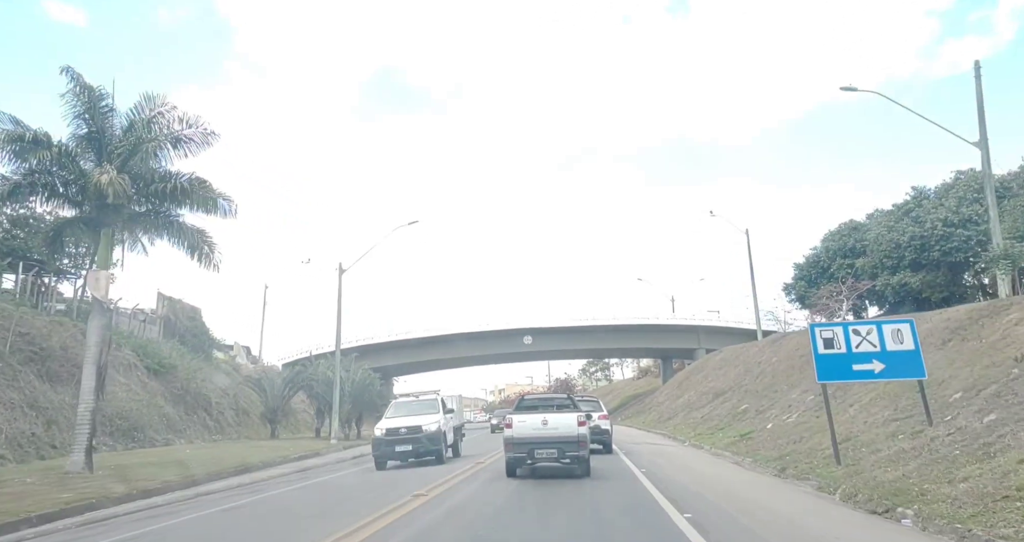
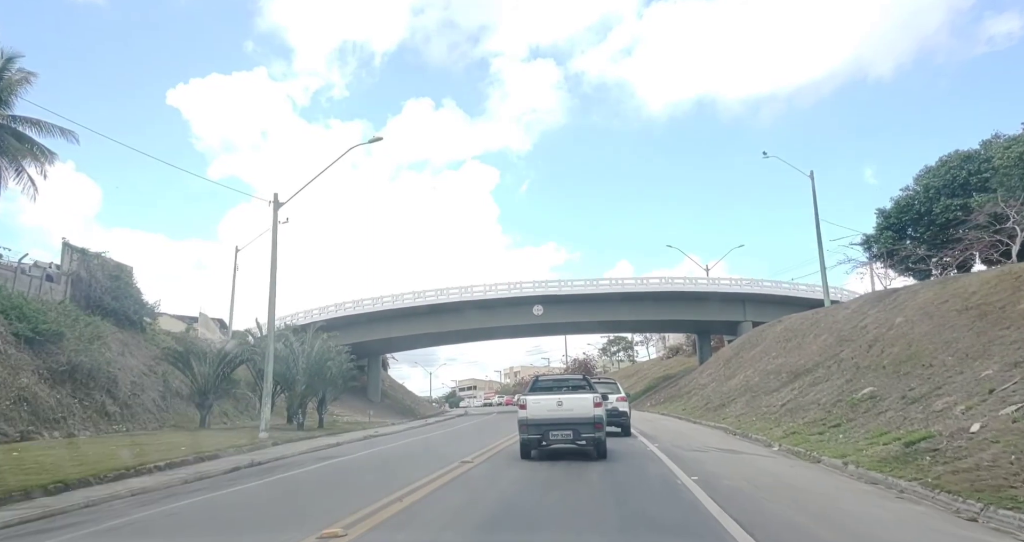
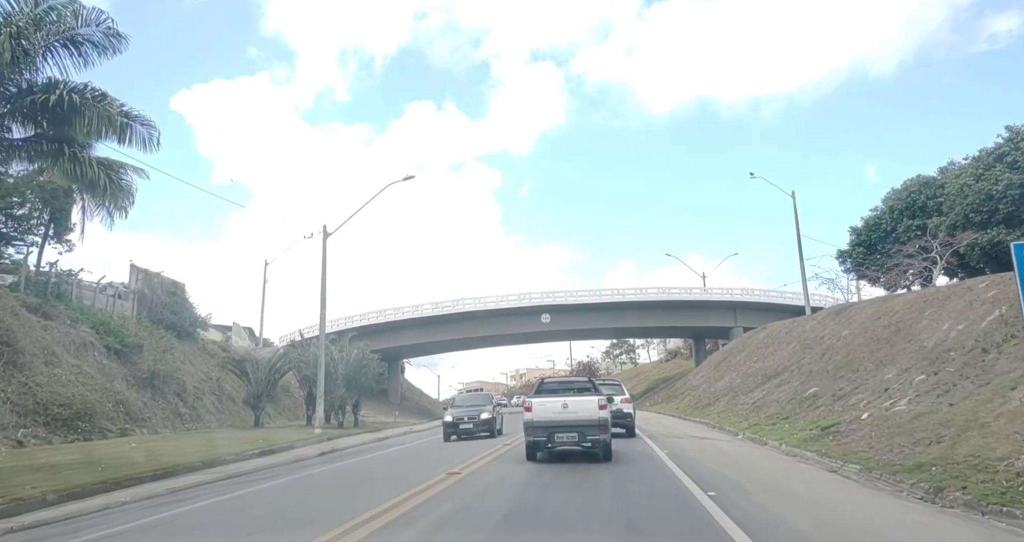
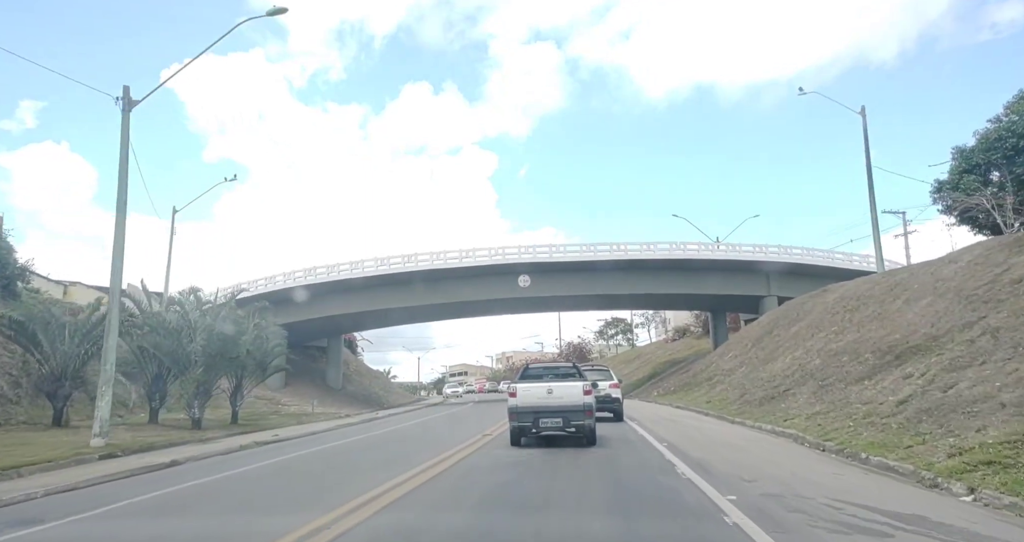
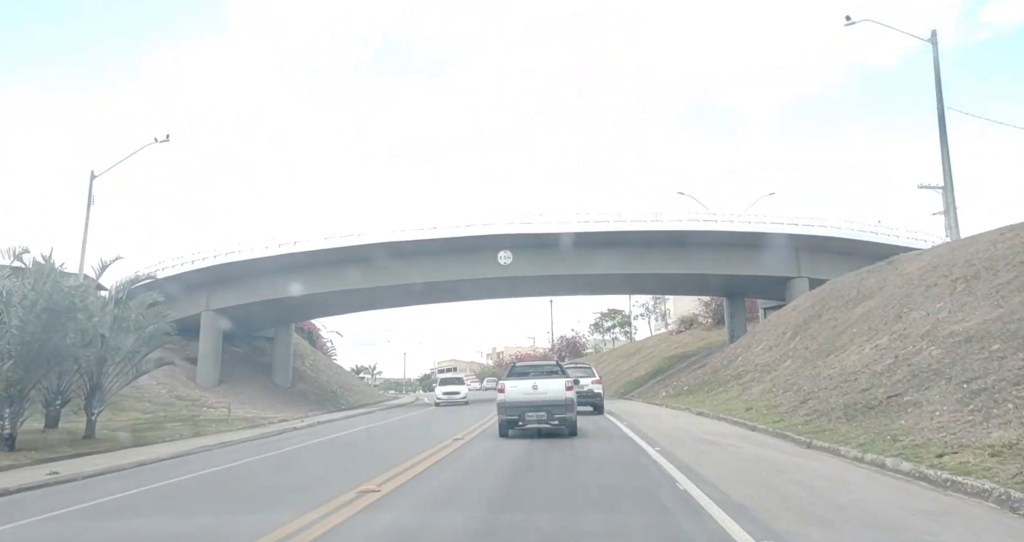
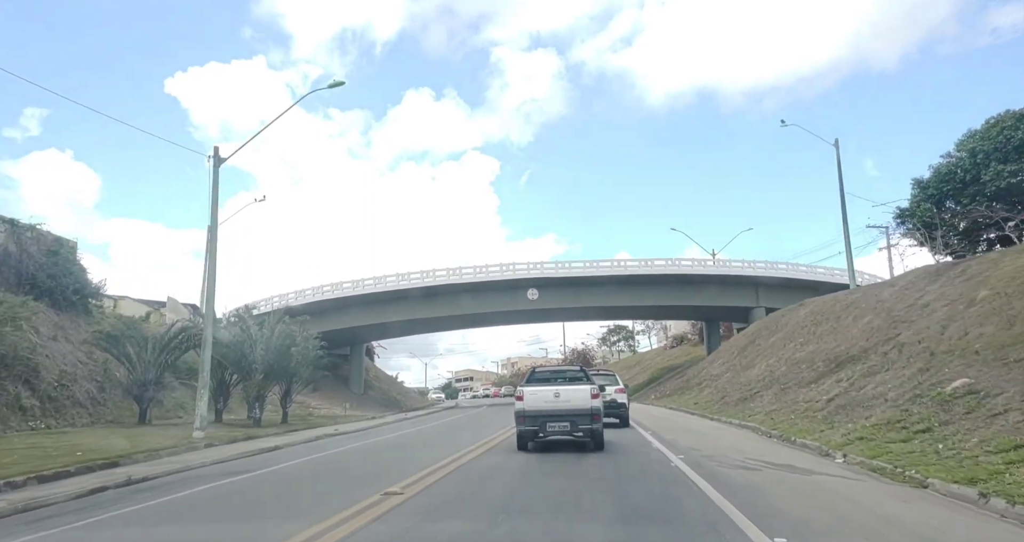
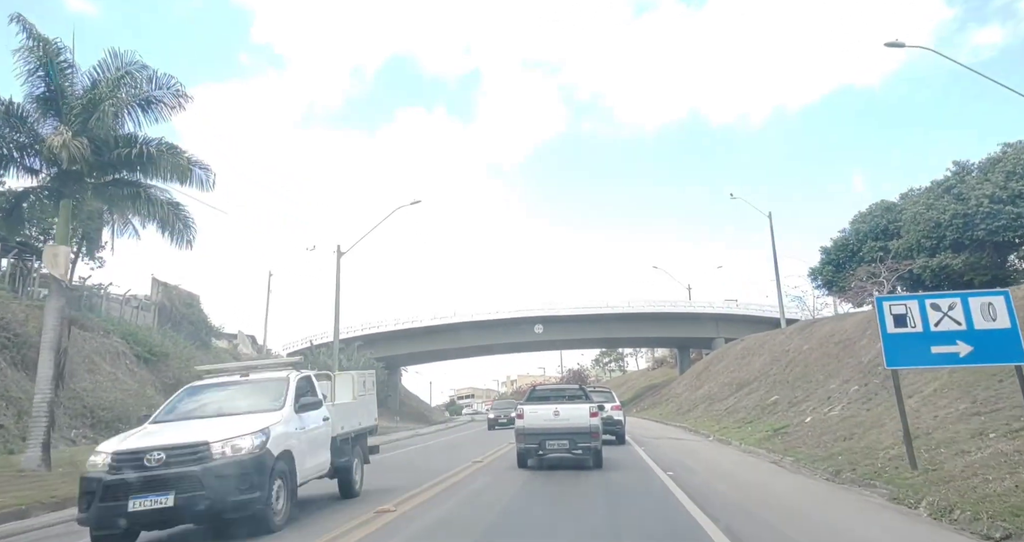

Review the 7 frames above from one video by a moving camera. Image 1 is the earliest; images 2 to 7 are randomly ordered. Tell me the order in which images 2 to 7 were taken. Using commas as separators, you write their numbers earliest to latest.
7, 3, 2, 6, 4, 5
